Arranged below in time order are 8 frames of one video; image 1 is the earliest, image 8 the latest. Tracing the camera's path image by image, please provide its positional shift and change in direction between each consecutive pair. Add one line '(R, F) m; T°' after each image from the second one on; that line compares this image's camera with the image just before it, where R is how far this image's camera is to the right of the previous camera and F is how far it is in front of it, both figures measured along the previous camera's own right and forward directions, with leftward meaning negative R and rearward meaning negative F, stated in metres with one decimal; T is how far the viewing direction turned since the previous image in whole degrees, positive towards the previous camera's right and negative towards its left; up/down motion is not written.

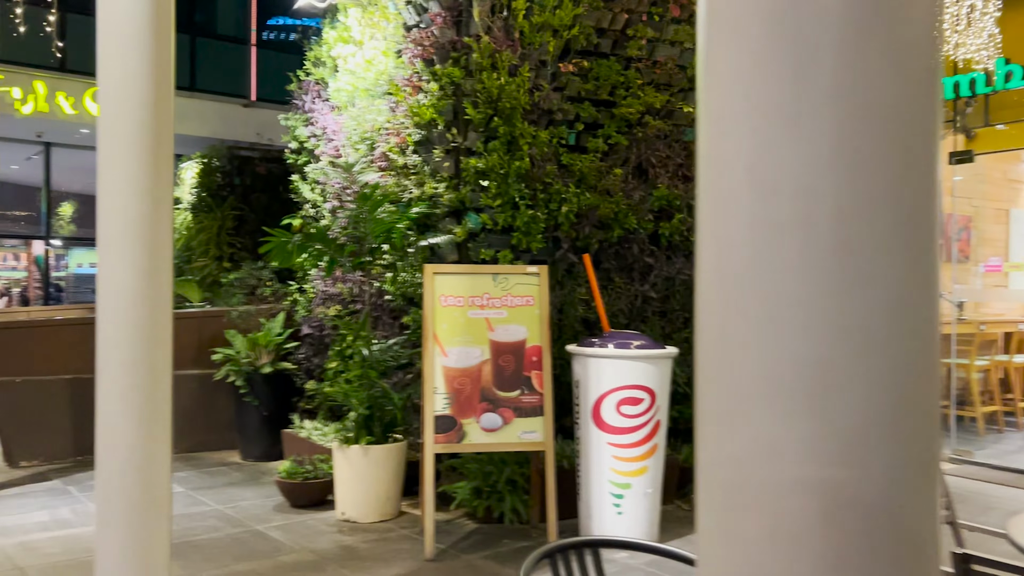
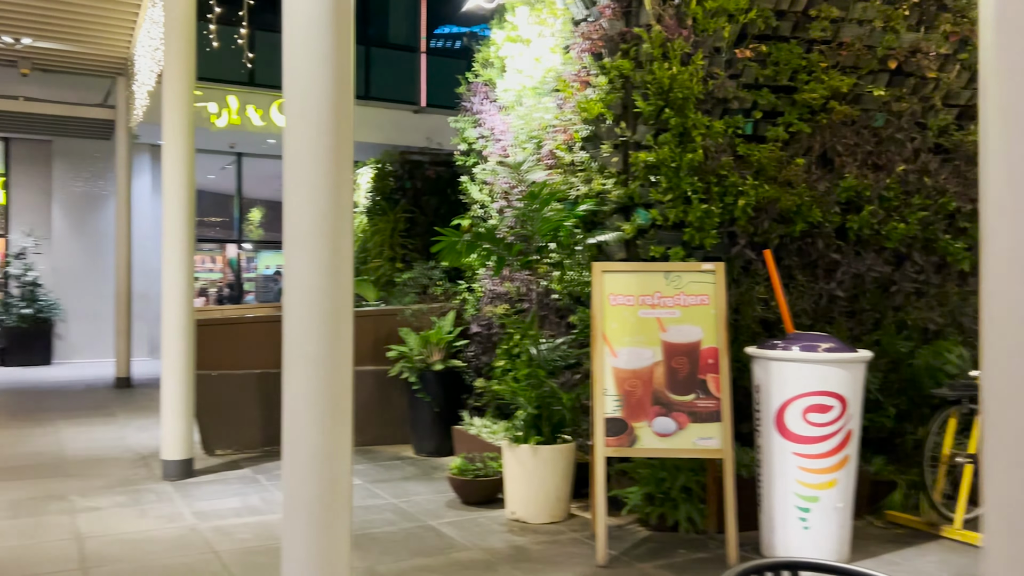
(-0.1, +0.1) m; -11°
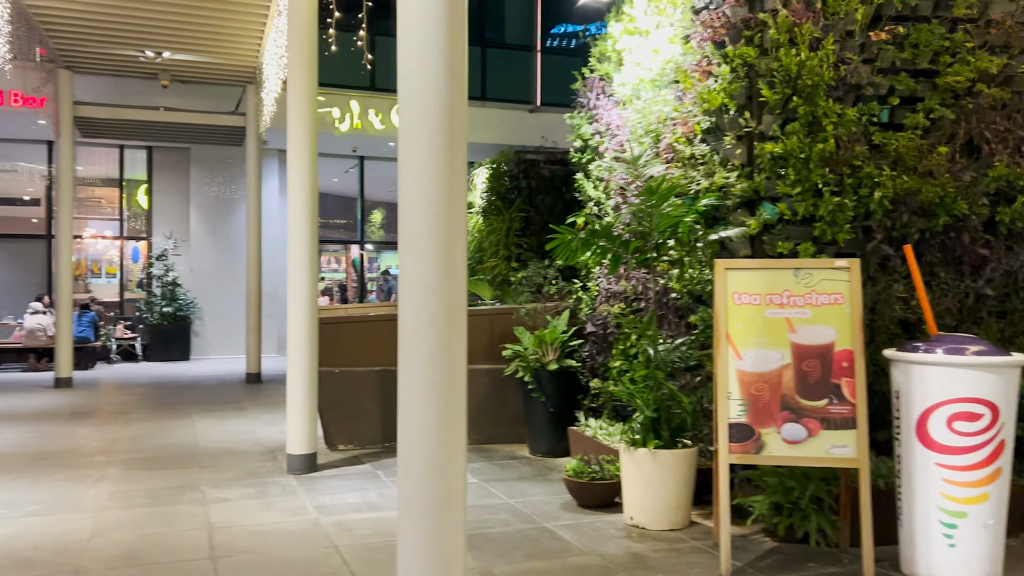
(0.0, +0.1) m; -8°
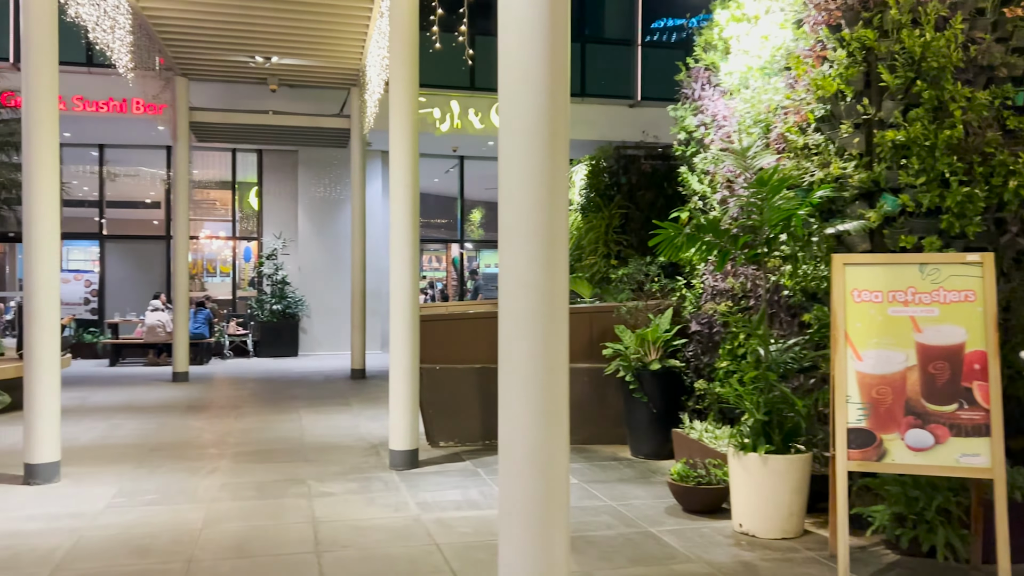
(0.0, +0.1) m; -7°
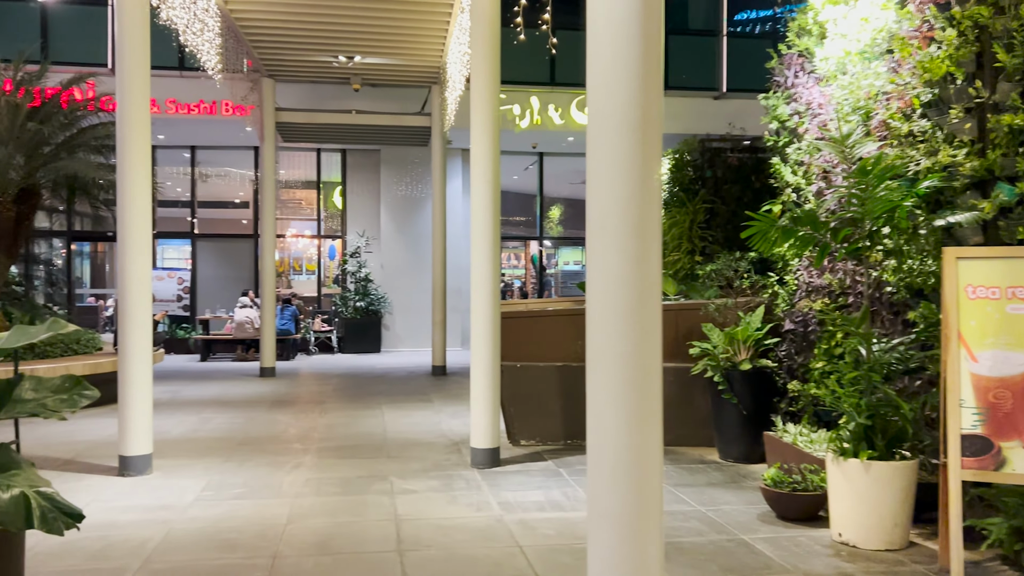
(0.0, +0.1) m; -5°
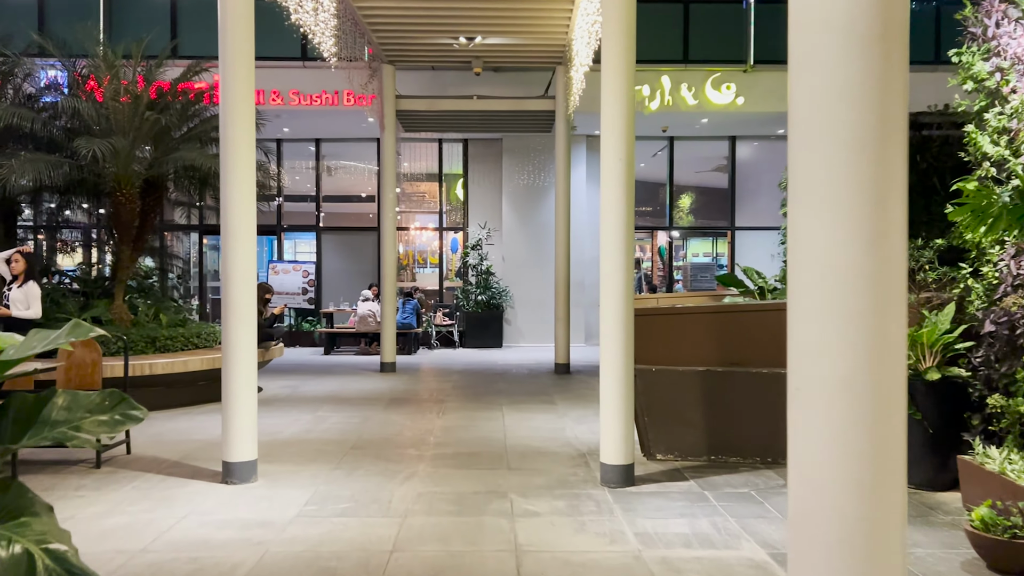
(-0.1, +0.6) m; -8°
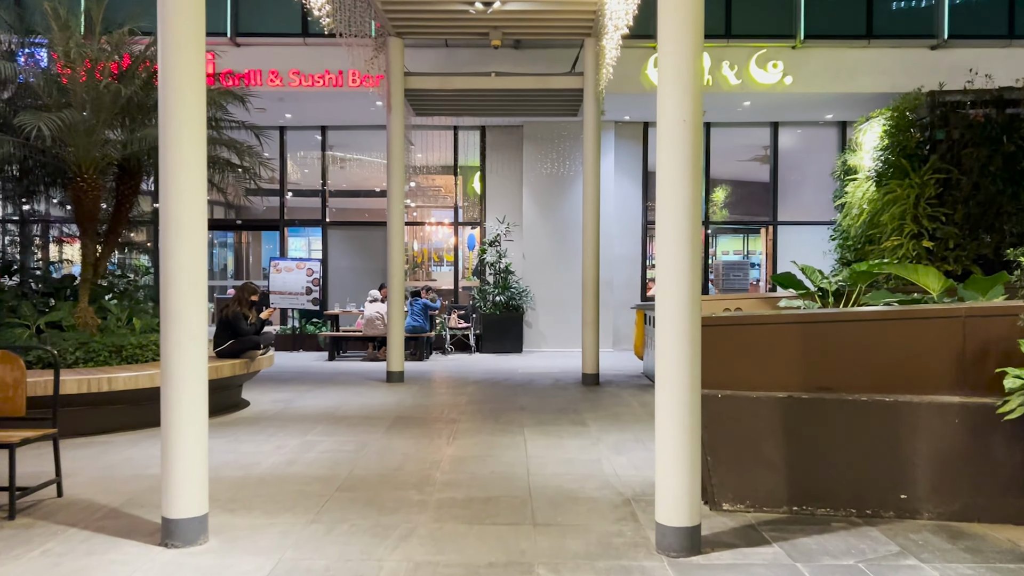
(0.0, +1.1) m; -1°
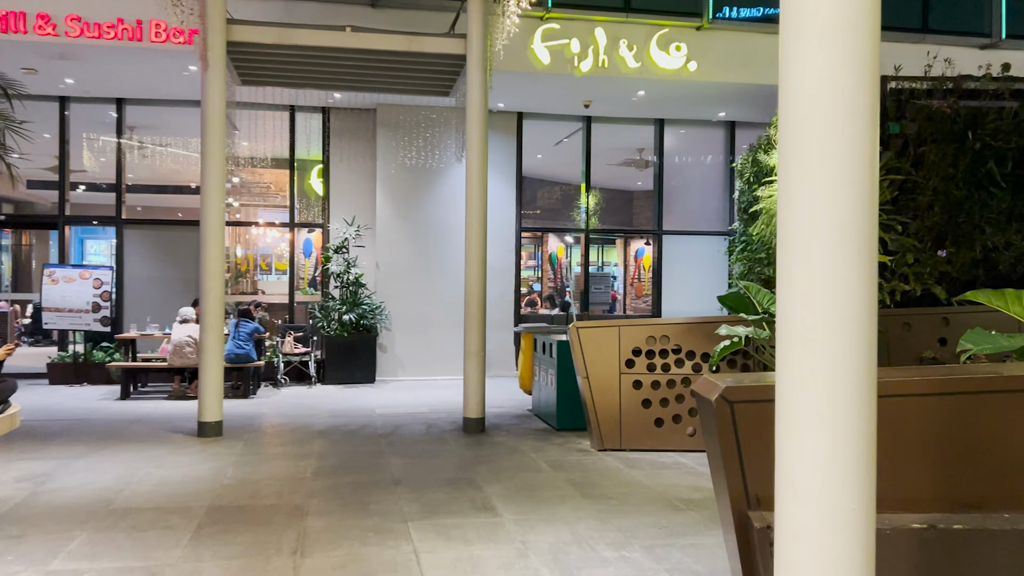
(-0.2, +2.0) m; +11°
